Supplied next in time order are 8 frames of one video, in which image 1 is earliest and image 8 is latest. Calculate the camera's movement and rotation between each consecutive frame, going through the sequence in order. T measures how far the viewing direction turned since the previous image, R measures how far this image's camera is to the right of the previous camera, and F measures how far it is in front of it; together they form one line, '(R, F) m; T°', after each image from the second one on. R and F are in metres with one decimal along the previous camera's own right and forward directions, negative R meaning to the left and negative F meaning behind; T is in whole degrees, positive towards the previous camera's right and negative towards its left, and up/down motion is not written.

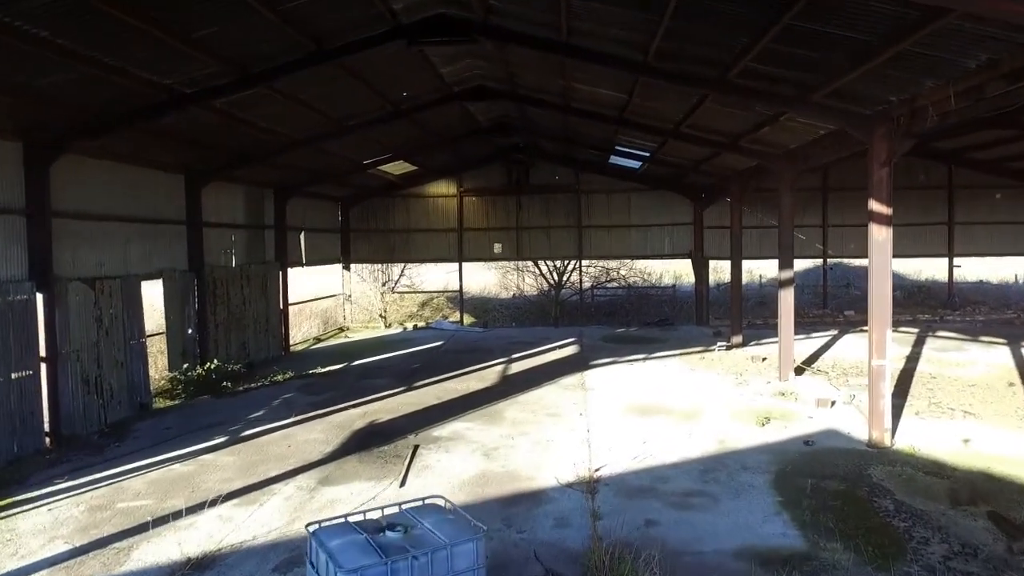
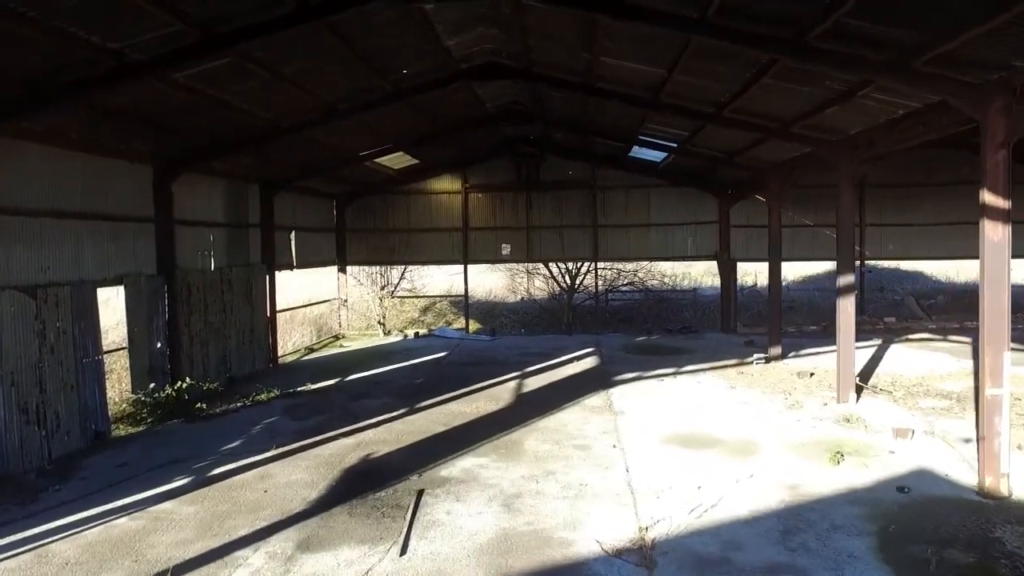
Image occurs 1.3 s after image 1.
(-0.2, +1.2) m; 0°
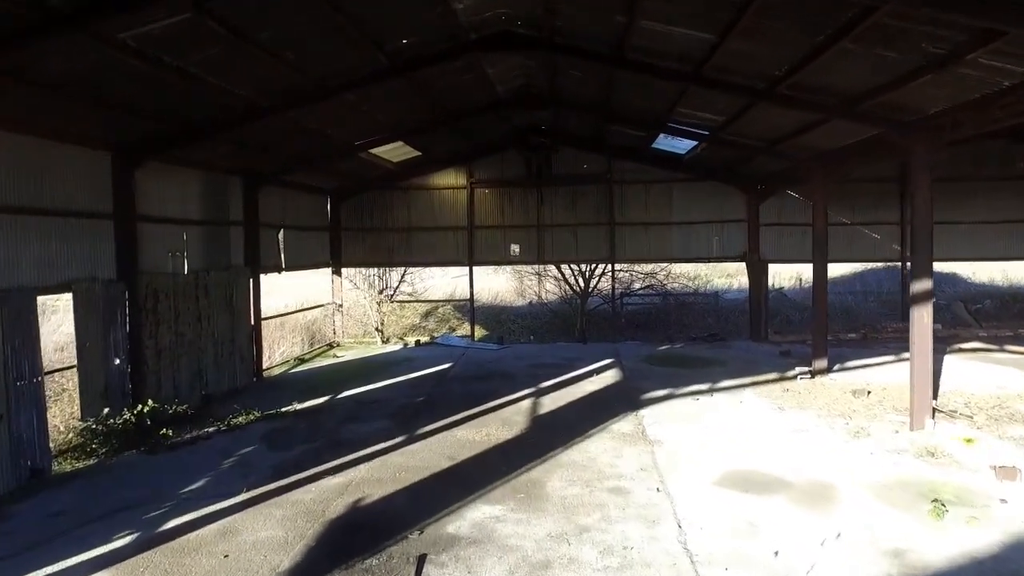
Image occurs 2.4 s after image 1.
(-0.1, +1.1) m; 0°
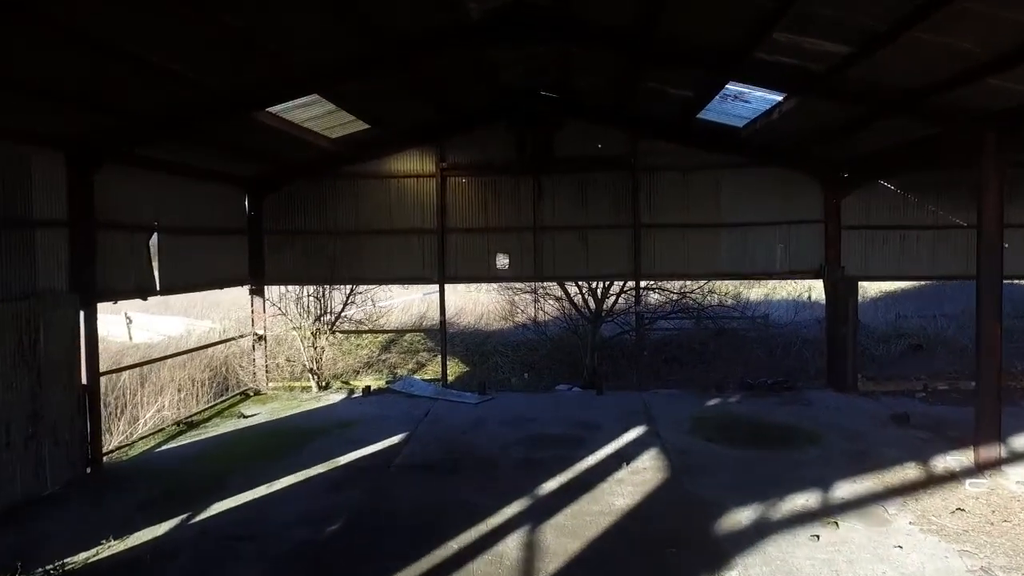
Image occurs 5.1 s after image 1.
(+0.1, +3.5) m; 0°
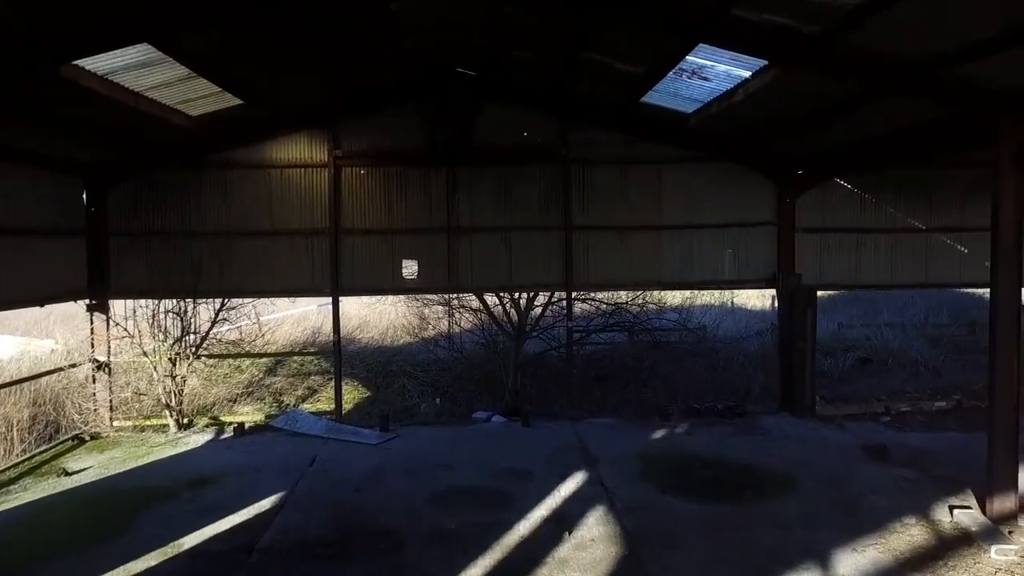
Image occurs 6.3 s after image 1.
(0.0, +1.4) m; +7°
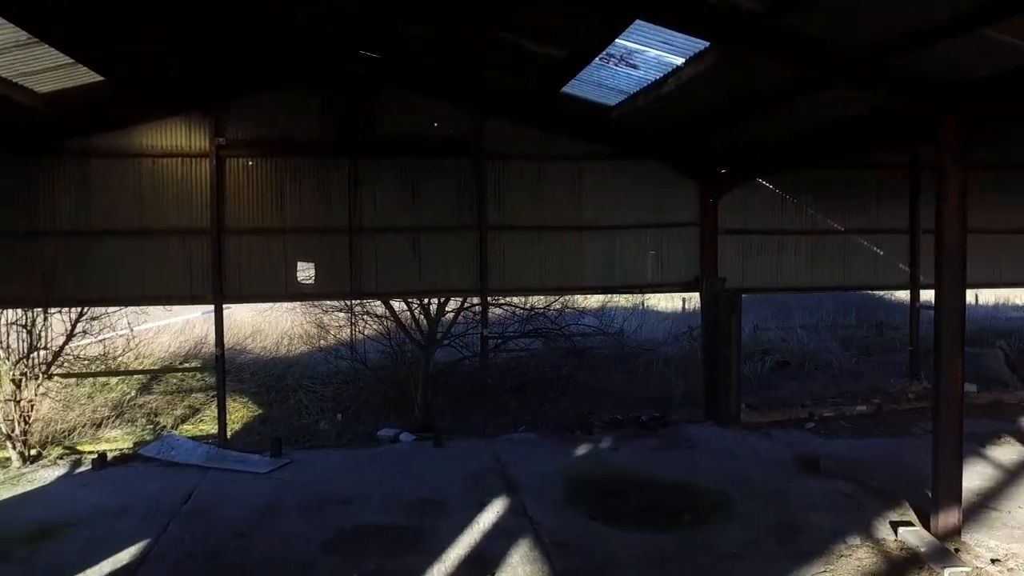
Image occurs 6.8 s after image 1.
(0.0, +0.6) m; +8°
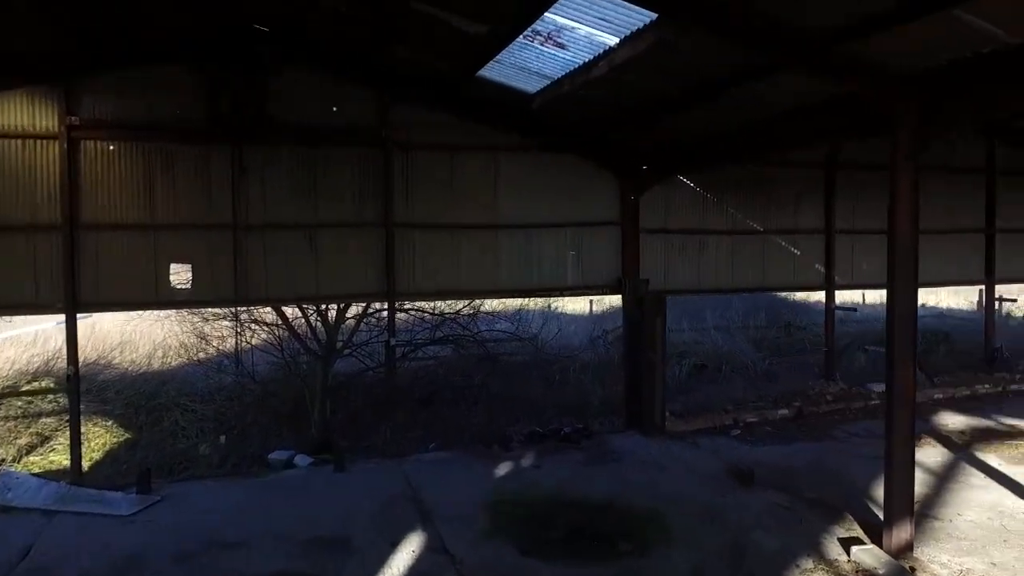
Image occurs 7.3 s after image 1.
(-0.1, +0.6) m; +8°
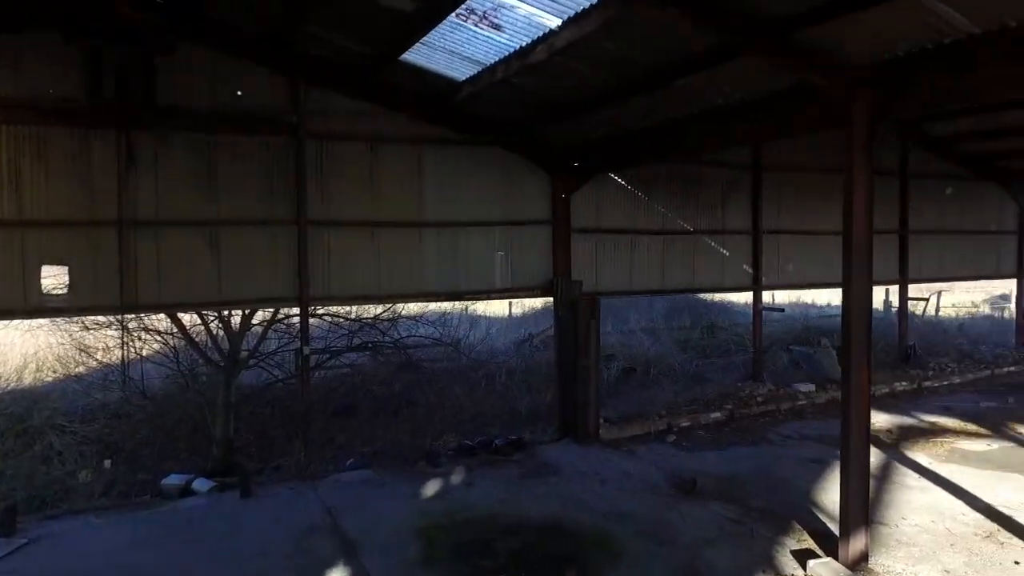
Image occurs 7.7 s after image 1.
(-0.1, +0.4) m; +7°
